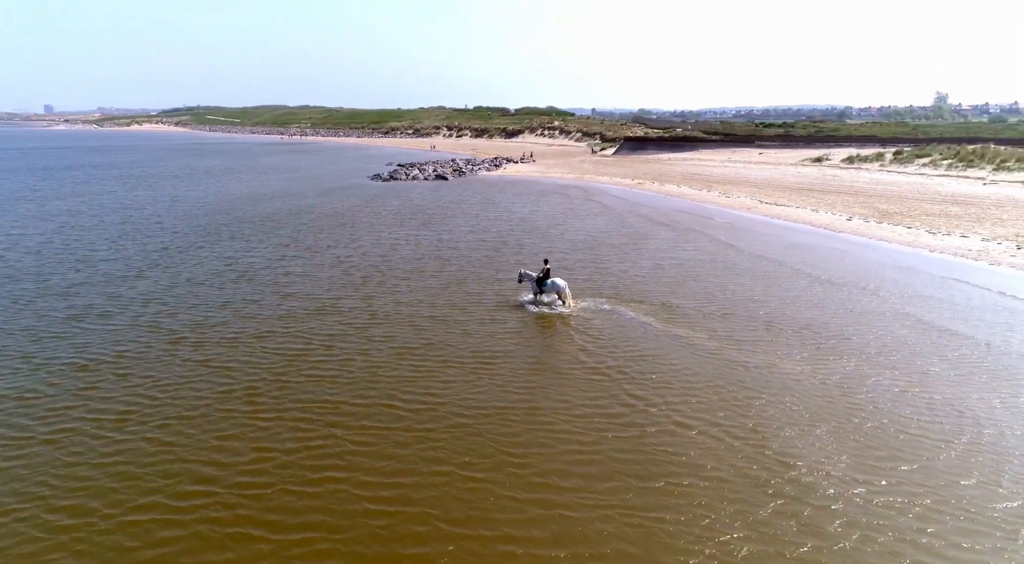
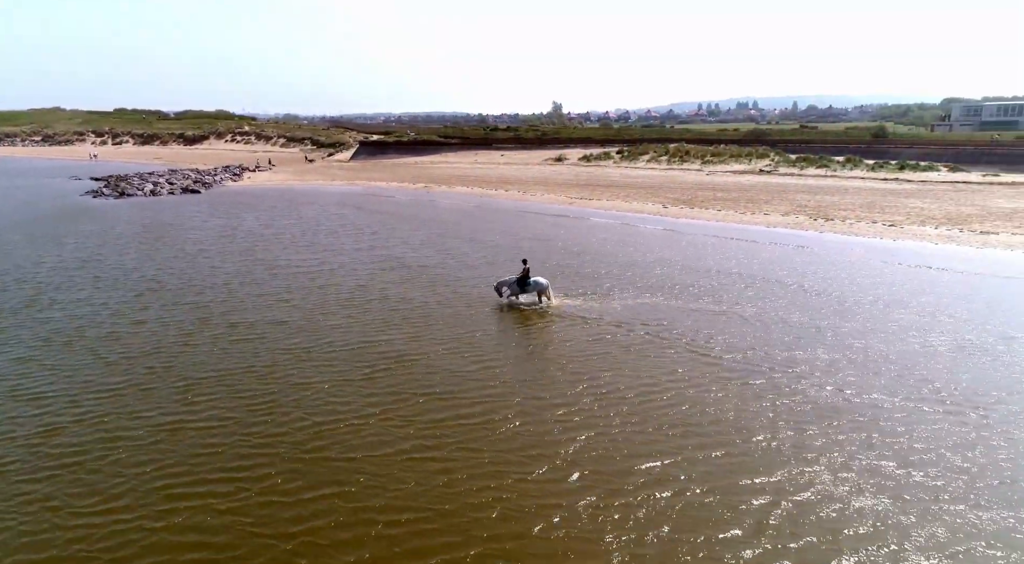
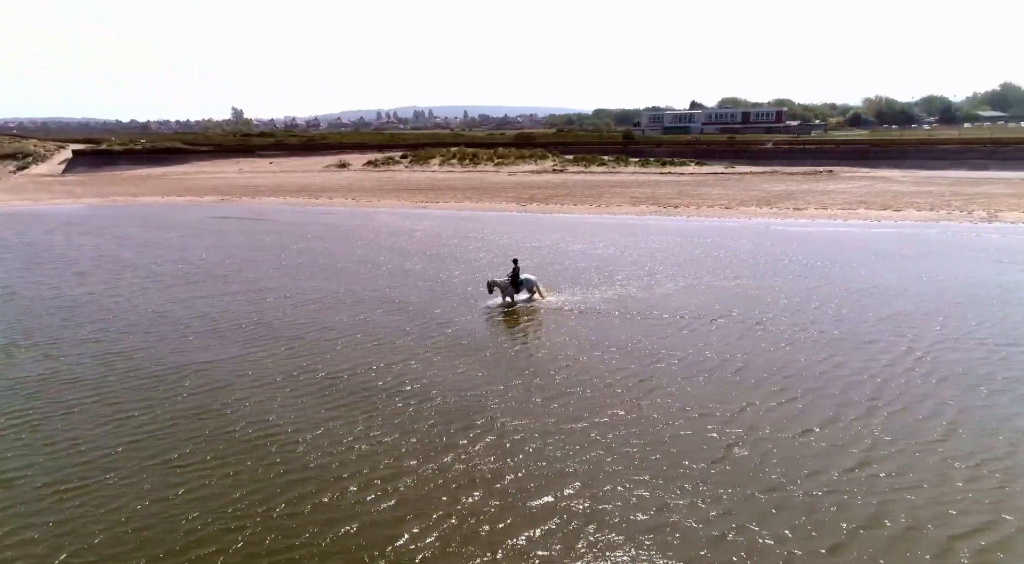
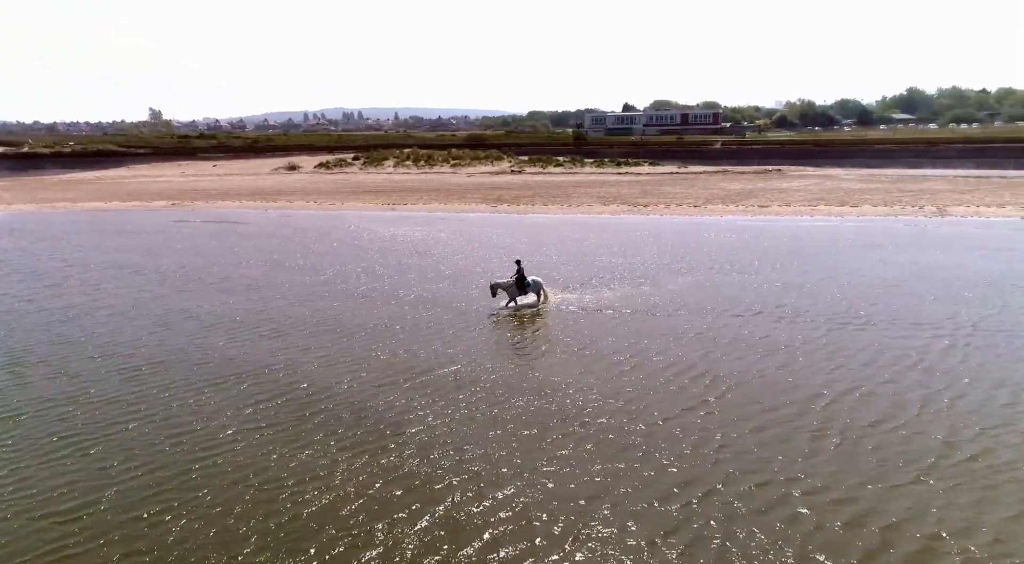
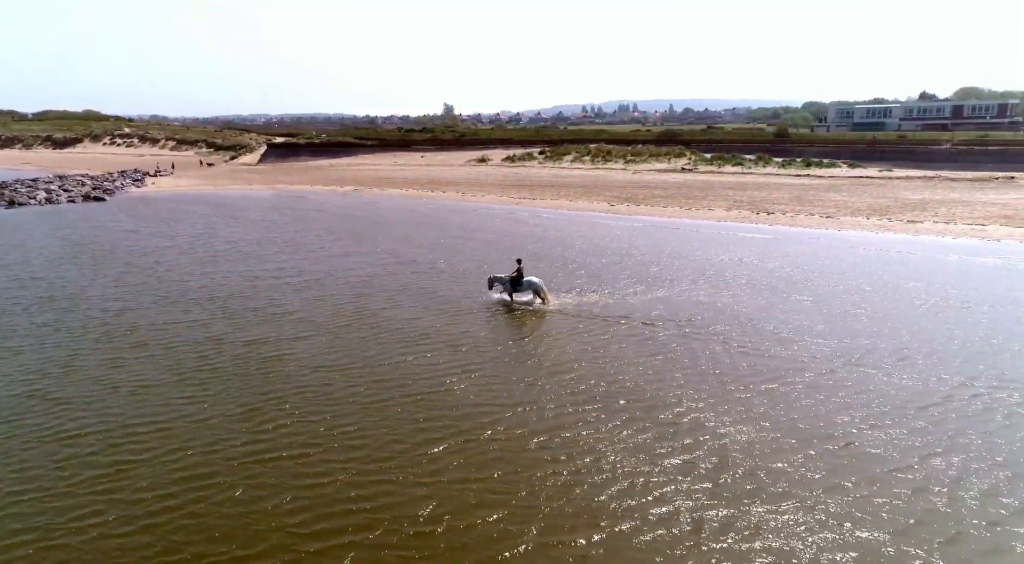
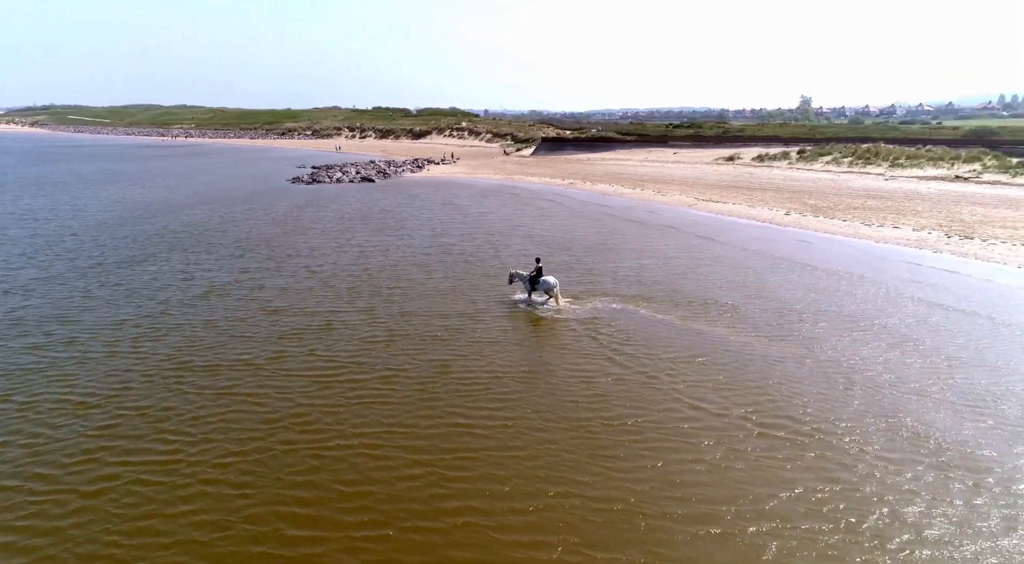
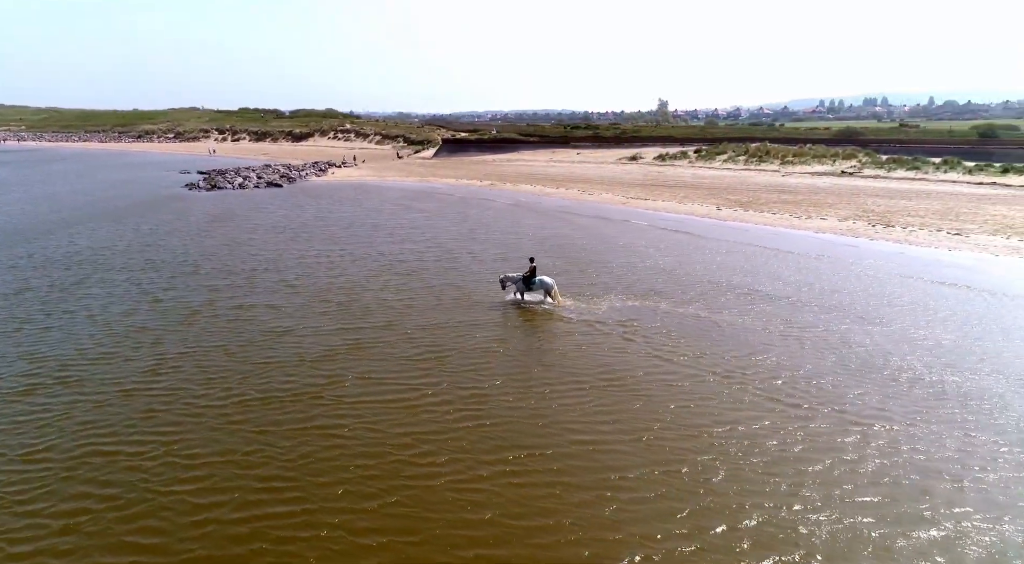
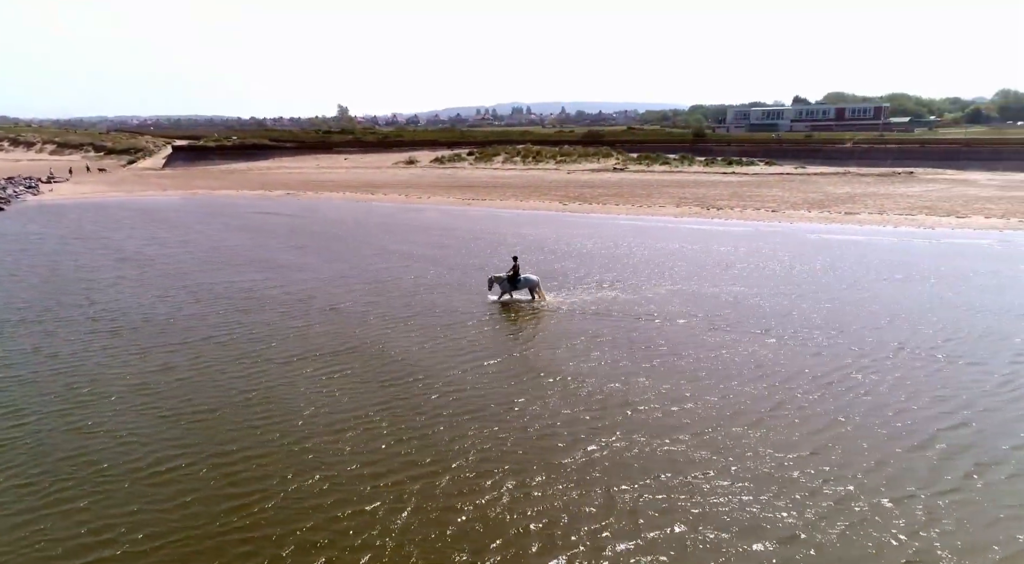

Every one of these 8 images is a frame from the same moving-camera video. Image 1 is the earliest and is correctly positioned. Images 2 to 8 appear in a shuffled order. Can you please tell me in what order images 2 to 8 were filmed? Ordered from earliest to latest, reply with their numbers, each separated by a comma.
6, 7, 2, 5, 8, 3, 4
